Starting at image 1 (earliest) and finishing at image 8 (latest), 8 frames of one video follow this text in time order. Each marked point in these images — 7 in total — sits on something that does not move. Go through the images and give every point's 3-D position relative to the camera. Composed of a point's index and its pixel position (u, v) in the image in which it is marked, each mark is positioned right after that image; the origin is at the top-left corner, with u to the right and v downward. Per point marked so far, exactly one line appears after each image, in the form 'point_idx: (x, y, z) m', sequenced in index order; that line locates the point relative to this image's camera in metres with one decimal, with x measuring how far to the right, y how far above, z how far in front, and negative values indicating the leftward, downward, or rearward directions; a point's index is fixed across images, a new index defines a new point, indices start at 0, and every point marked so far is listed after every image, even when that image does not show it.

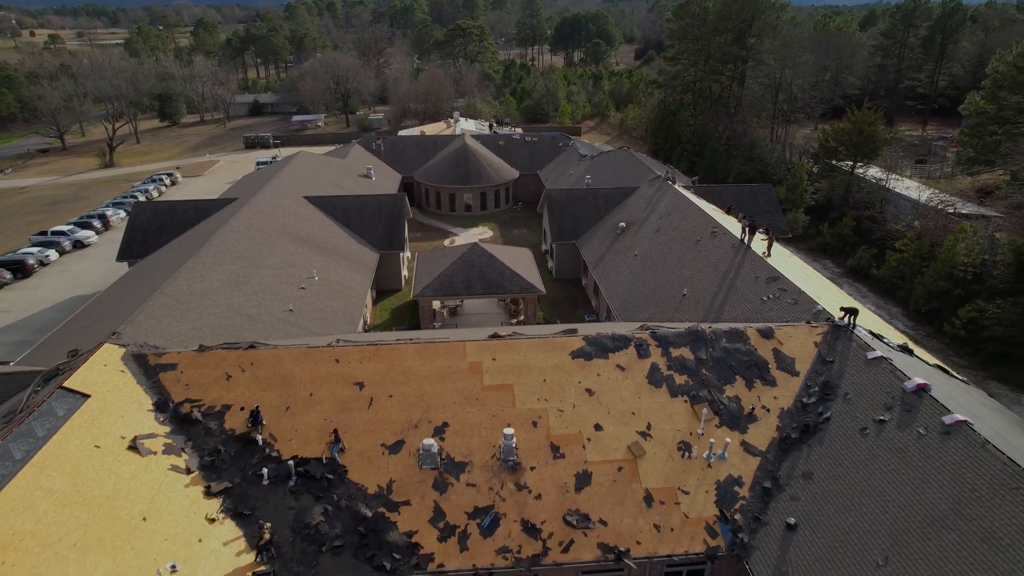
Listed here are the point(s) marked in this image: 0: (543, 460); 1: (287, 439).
0: (+0.8, -4.5, +16.3) m
1: (-6.0, -4.0, +16.6) m
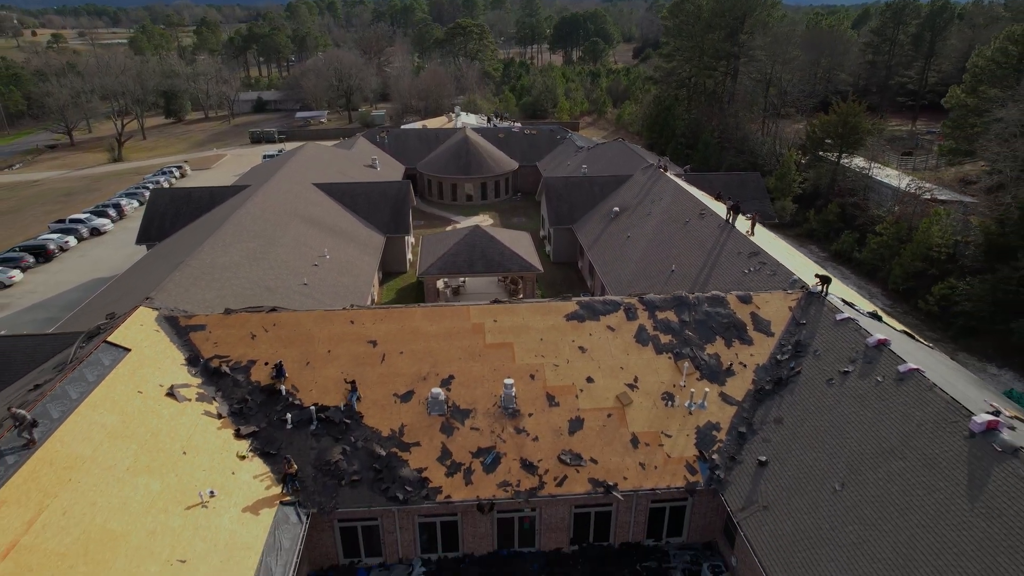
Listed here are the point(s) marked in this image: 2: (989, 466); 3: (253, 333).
0: (+0.8, -3.5, +18.1) m
1: (-6.0, -3.0, +18.3) m
2: (+10.5, -4.0, +13.8) m
3: (-8.2, -1.4, +19.6) m
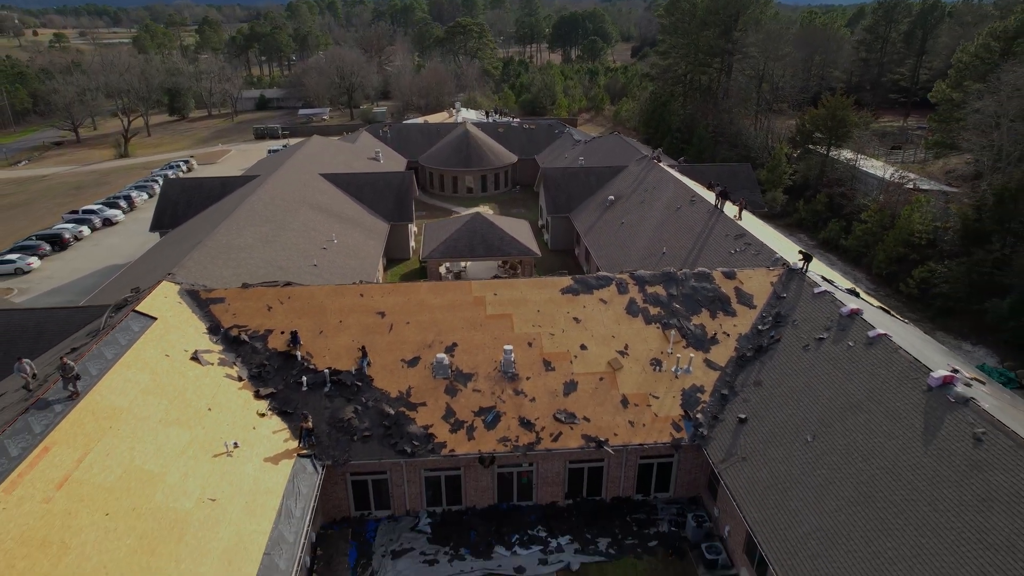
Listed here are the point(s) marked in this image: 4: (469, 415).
0: (+0.8, -2.6, +19.5) m
1: (-6.0, -2.1, +19.7) m
2: (+10.5, -3.1, +15.2) m
3: (-8.2, -0.6, +21.0) m
4: (-1.3, -3.7, +18.4) m
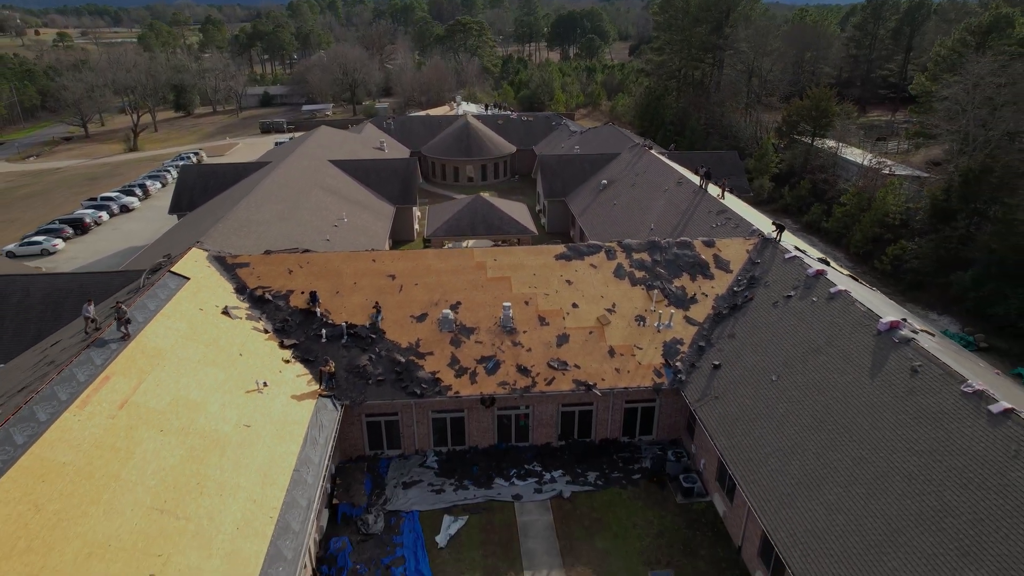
0: (+0.7, -1.3, +21.6) m
1: (-6.1, -0.8, +21.9) m
2: (+10.5, -1.8, +17.3) m
3: (-8.3, +0.7, +23.1) m
4: (-1.3, -2.5, +20.5) m
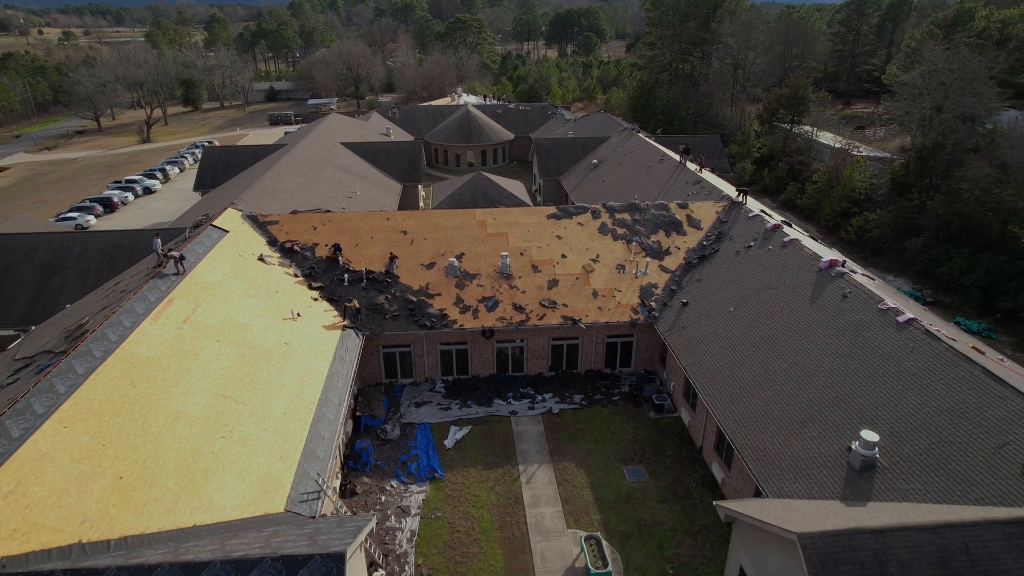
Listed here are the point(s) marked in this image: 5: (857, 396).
0: (+0.6, +0.6, +24.9) m
1: (-6.2, +1.1, +25.1) m
2: (+10.3, +0.1, +20.6) m
3: (-8.4, +2.6, +26.4) m
4: (-1.5, -0.5, +23.8) m
5: (+9.1, -2.9, +16.4) m
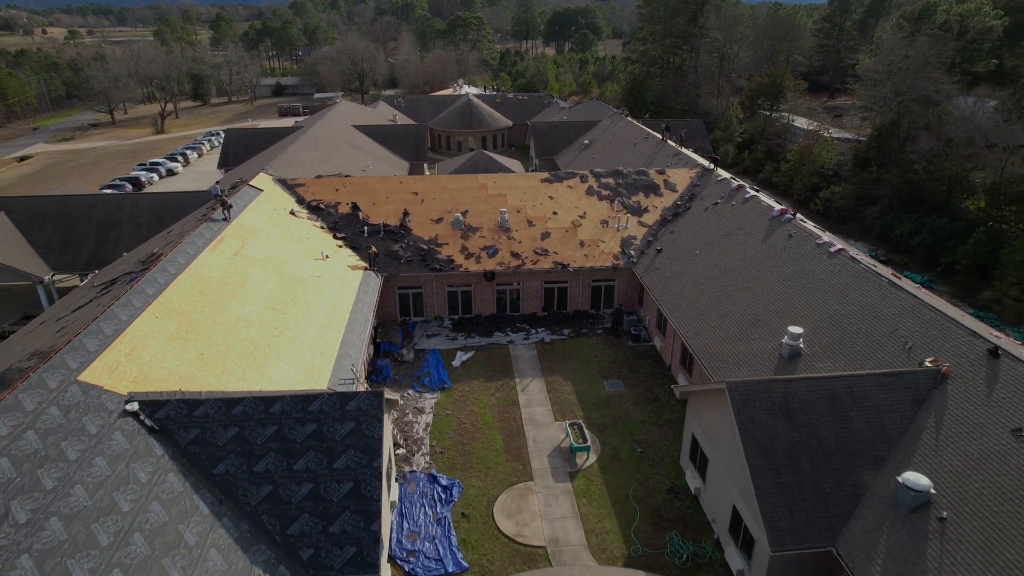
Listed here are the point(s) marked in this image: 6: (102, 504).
0: (+0.5, +2.8, +28.6) m
1: (-6.3, +3.3, +28.8) m
2: (+10.2, +2.3, +24.3) m
3: (-8.5, +4.8, +30.1) m
4: (-1.6, +1.7, +27.5) m
5: (+9.1, -0.7, +20.1) m
6: (-7.8, -4.1, +11.9) m
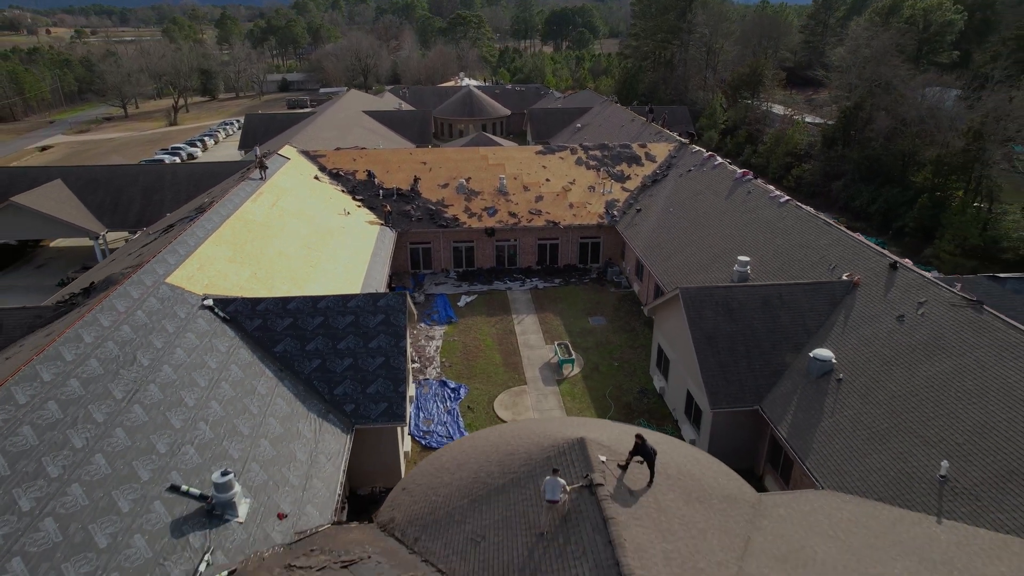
0: (+0.4, +5.1, +32.4) m
1: (-6.4, +5.5, +32.6) m
2: (+10.1, +4.6, +28.1) m
3: (-8.6, +7.1, +33.9) m
4: (-1.7, +3.9, +31.3) m
5: (+8.9, +1.6, +23.9) m
6: (-7.9, -1.8, +15.7) m
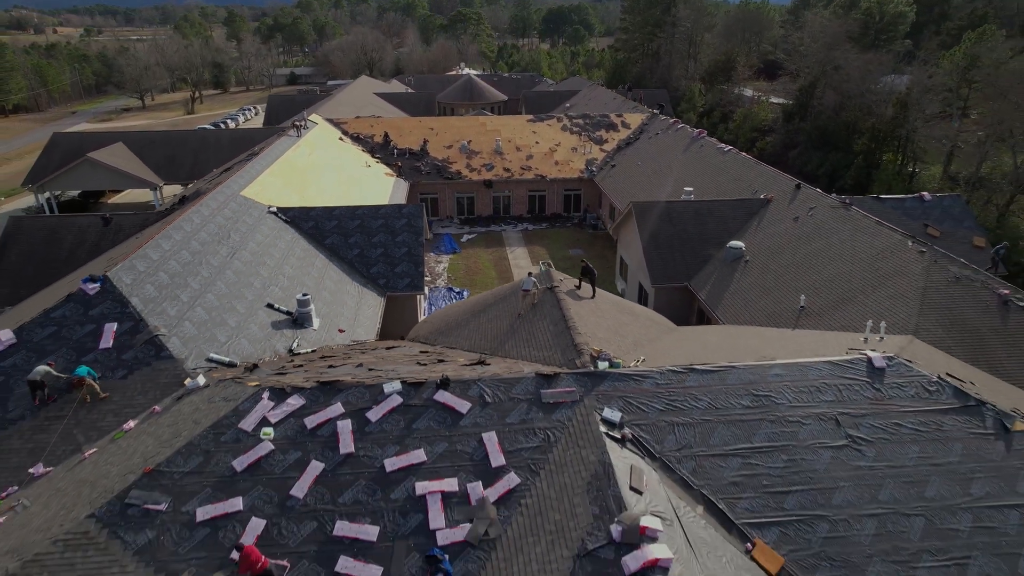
0: (0.0, +8.4, +38.1) m
1: (-6.8, +8.9, +38.3) m
2: (+9.8, +7.9, +33.8) m
3: (-9.0, +10.4, +39.6) m
4: (-2.0, +7.3, +36.9) m
5: (+8.6, +4.9, +29.6) m
6: (-8.3, +1.6, +21.3) m
